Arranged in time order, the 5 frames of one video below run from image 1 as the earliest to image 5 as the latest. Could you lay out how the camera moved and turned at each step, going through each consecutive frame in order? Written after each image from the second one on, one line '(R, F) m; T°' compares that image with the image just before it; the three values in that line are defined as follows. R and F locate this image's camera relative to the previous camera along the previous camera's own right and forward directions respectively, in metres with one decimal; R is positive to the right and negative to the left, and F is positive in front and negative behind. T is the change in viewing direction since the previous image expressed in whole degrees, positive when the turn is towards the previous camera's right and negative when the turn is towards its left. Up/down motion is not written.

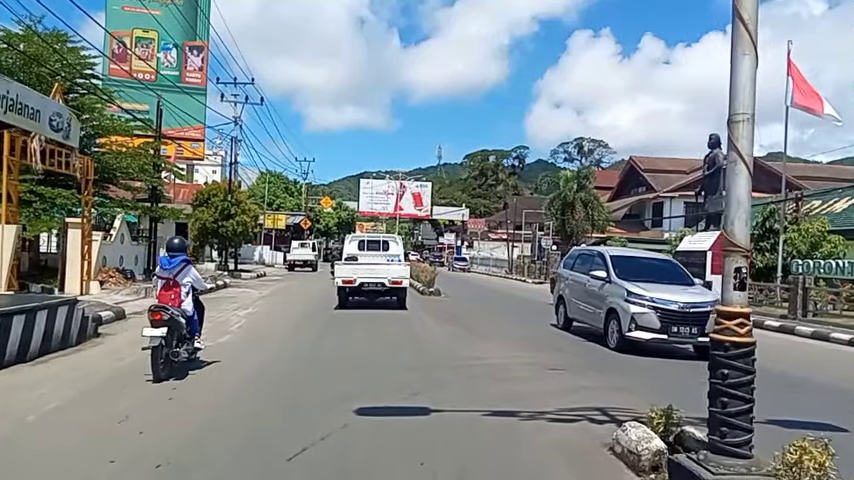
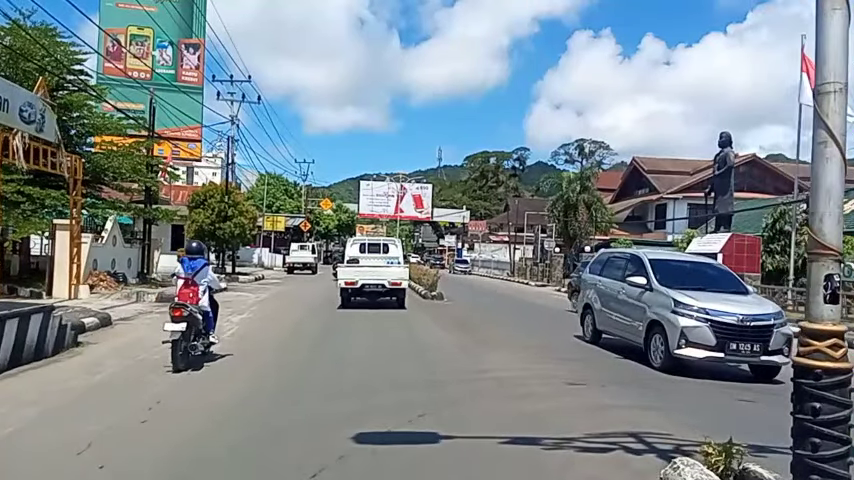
(-0.1, +1.1) m; 0°
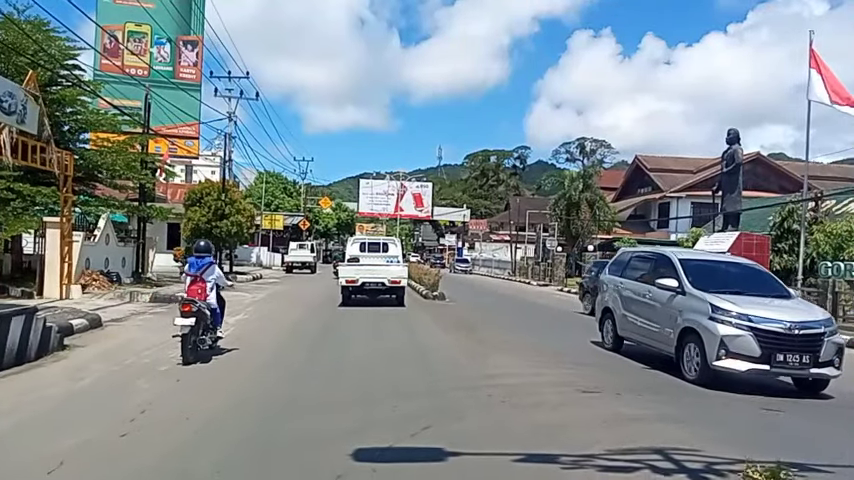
(-0.1, +0.6) m; 0°
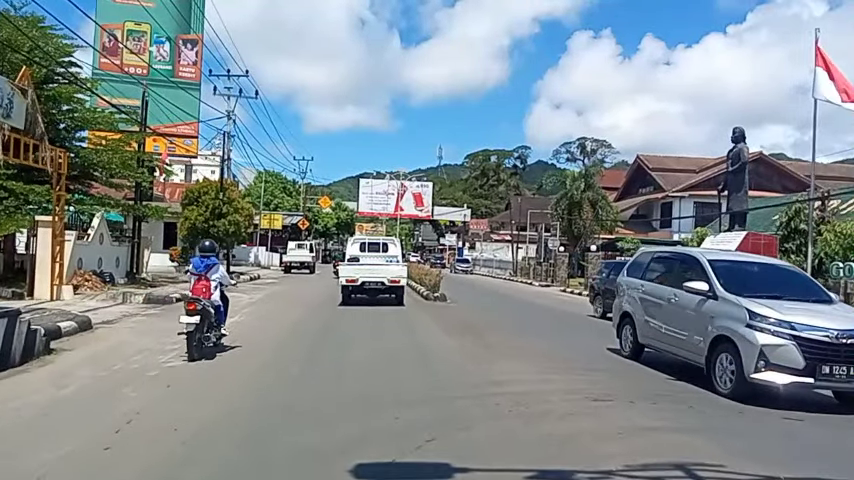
(0.0, +0.5) m; 0°
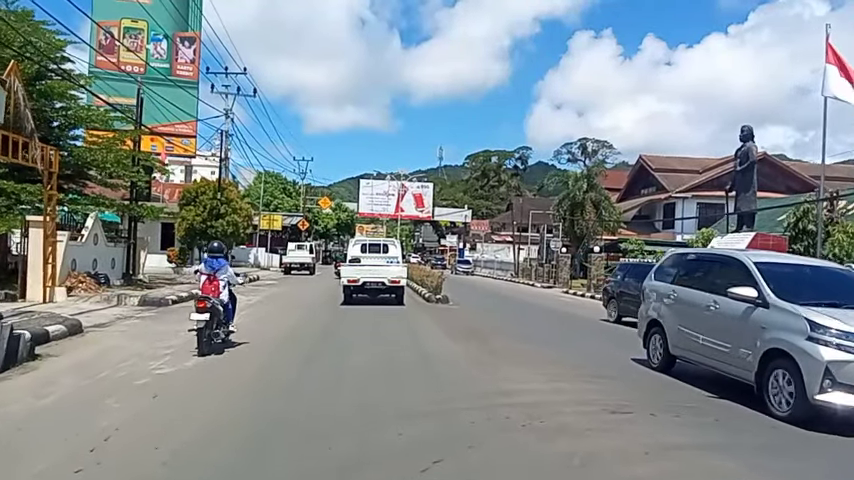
(-0.1, +0.6) m; 0°
